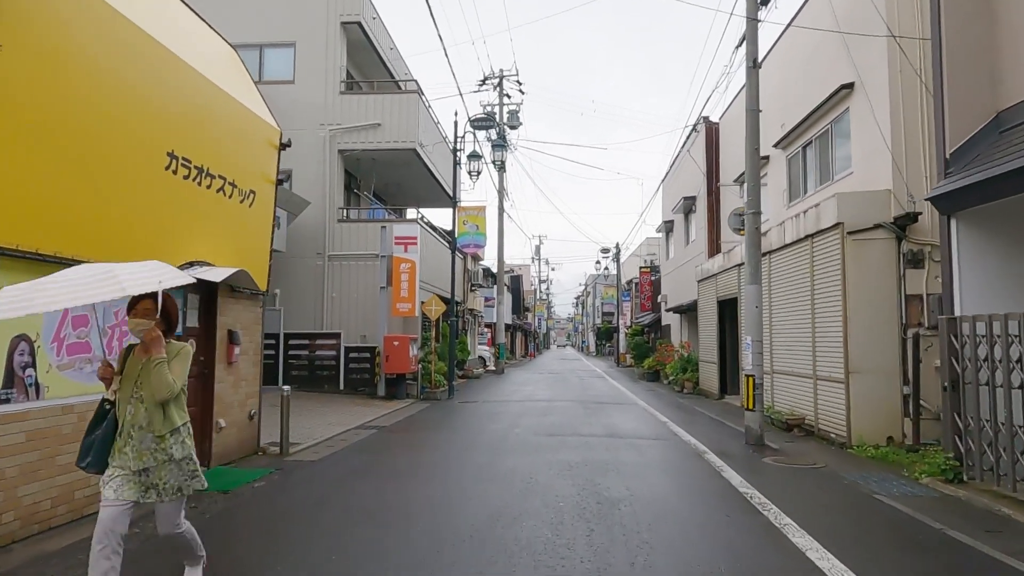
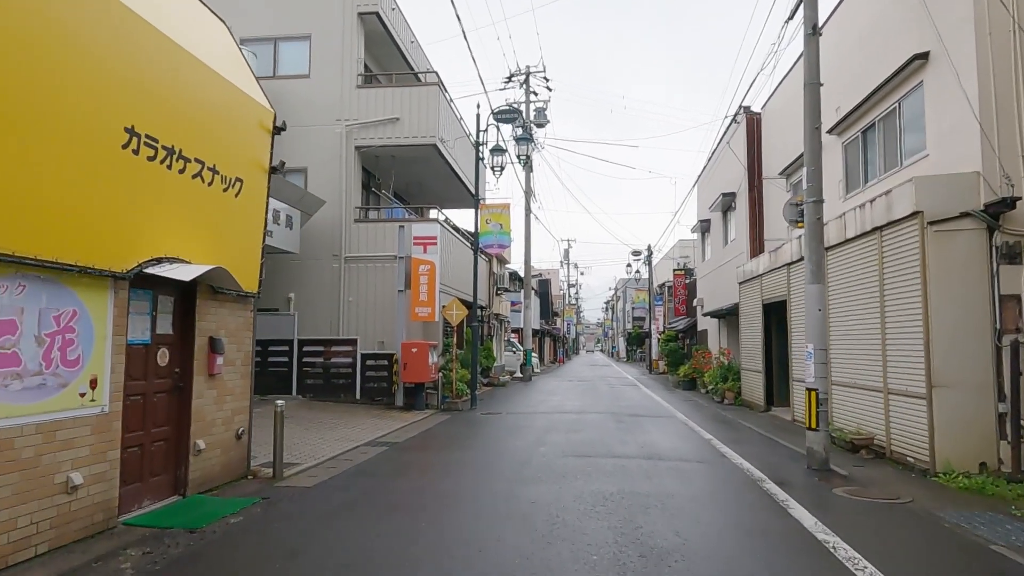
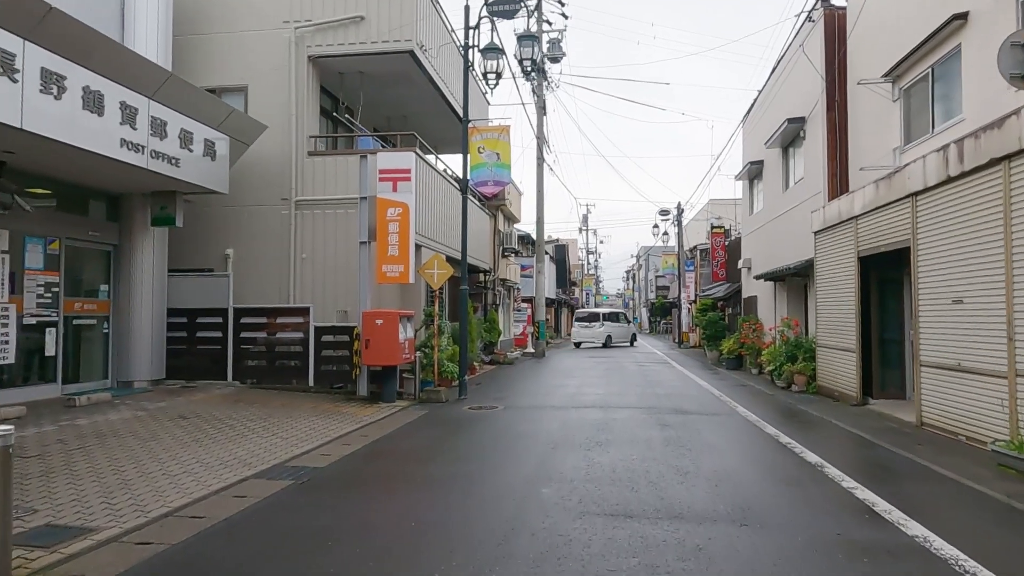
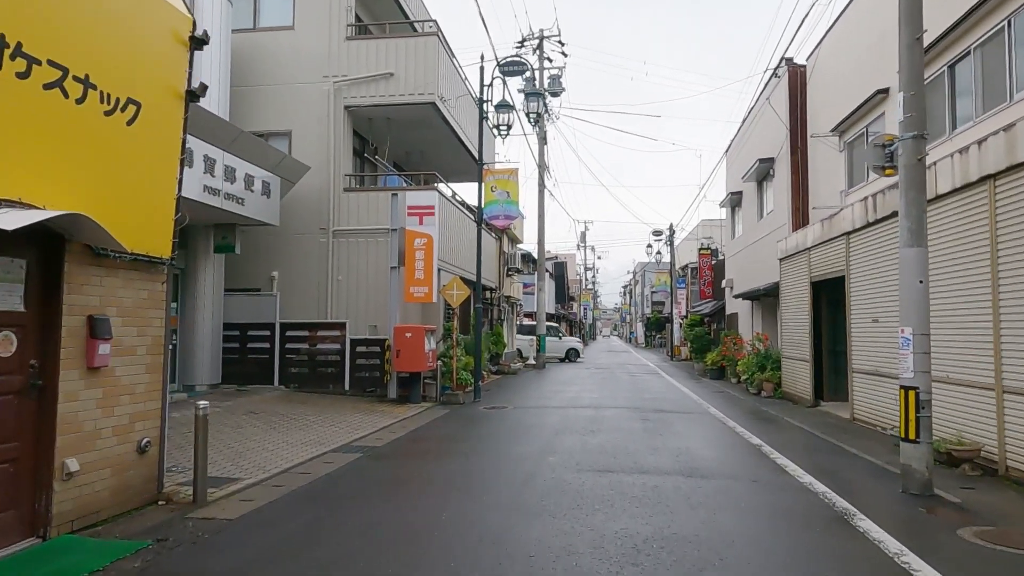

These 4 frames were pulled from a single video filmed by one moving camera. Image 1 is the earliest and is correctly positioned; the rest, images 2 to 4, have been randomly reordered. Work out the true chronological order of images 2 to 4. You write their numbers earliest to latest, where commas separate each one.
2, 4, 3
